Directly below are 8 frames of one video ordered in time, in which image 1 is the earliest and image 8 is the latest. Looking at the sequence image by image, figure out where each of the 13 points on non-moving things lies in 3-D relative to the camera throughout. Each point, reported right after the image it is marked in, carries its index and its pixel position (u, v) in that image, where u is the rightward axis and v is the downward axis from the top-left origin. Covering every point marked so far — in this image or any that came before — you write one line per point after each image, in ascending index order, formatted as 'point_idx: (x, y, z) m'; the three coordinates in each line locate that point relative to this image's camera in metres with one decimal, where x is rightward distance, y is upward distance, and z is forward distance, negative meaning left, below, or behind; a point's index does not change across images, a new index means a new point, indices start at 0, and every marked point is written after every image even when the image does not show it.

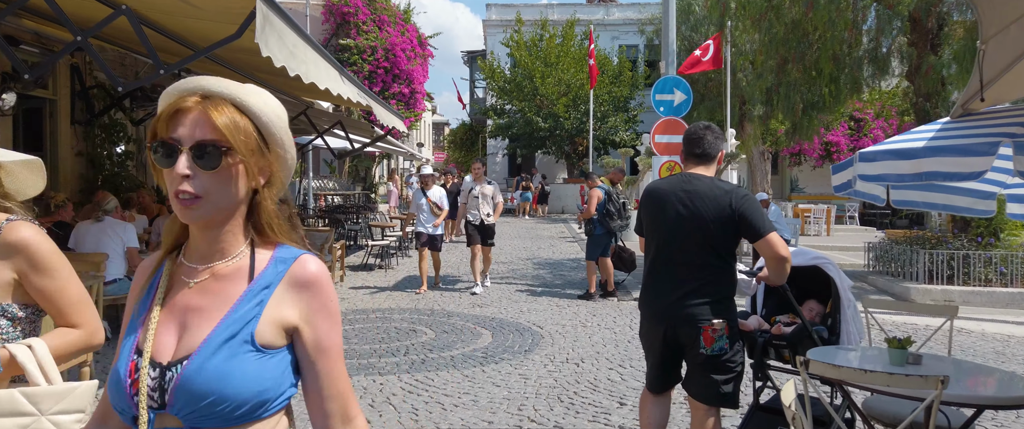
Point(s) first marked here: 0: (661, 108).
0: (+2.2, +1.6, +9.5) m
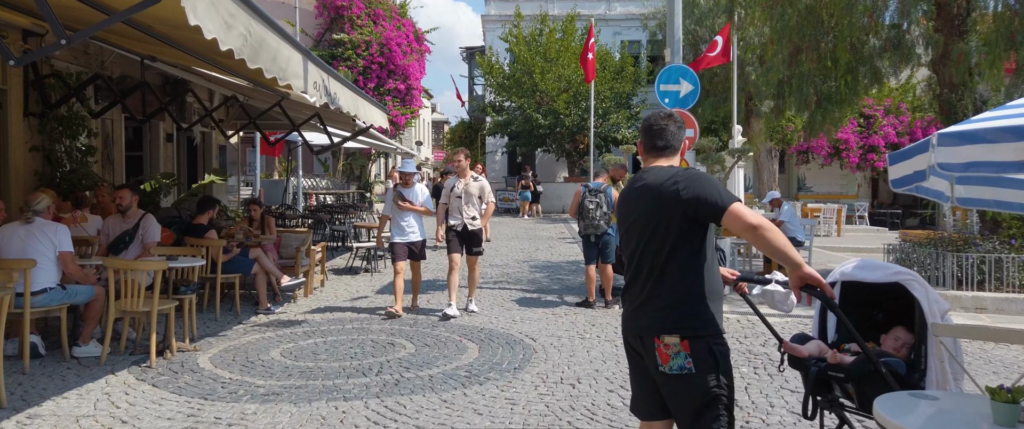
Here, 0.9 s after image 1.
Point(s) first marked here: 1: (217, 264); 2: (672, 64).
0: (+2.1, +1.6, +8.8) m
1: (-3.2, -0.5, +7.0) m
2: (+2.2, +2.0, +8.9) m
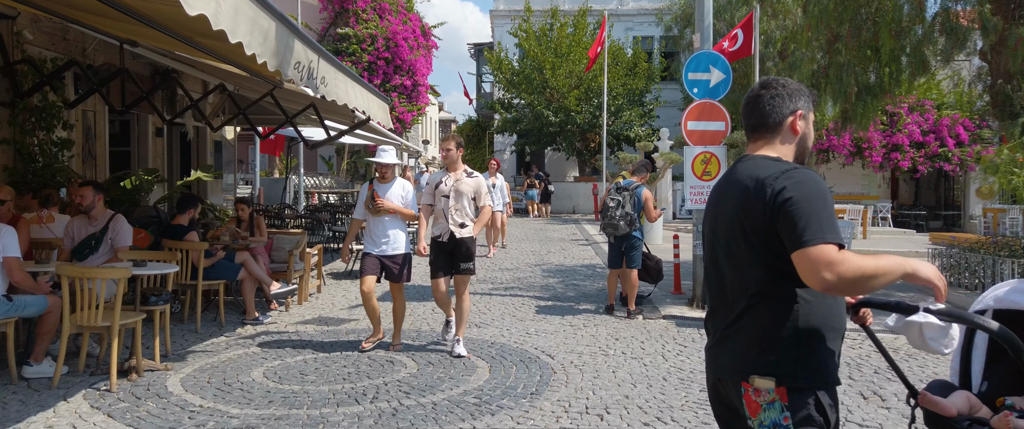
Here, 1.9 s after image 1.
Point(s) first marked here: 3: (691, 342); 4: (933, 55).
0: (+2.2, +1.5, +8.0) m
1: (-3.0, -0.5, +6.3) m
2: (+2.4, +2.0, +8.1) m
3: (+1.8, -1.3, +6.6) m
4: (+5.8, +2.2, +9.0) m
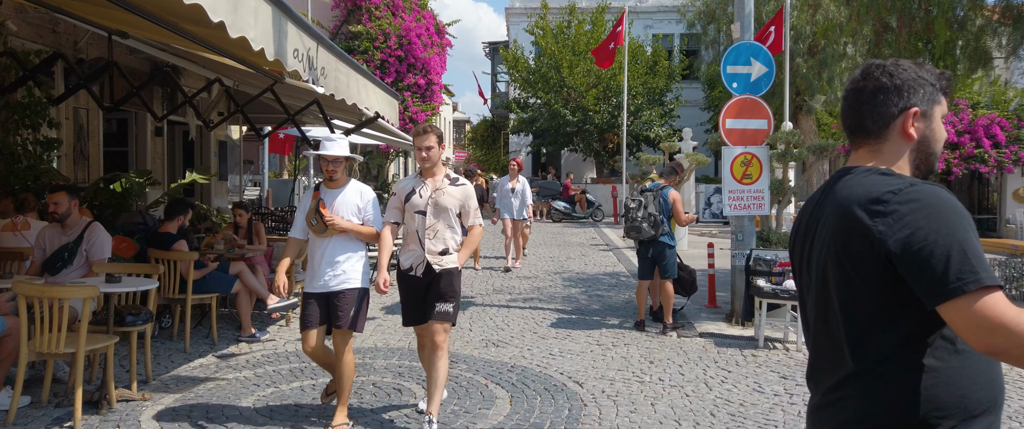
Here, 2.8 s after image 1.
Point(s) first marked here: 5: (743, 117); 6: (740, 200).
0: (+2.5, +1.5, +7.3) m
1: (-2.8, -0.6, +5.7) m
2: (+2.6, +2.0, +7.4) m
3: (+2.0, -1.4, +5.9) m
4: (+6.1, +2.1, +8.2) m
5: (+2.6, +1.1, +7.2) m
6: (+2.5, +0.2, +7.3) m
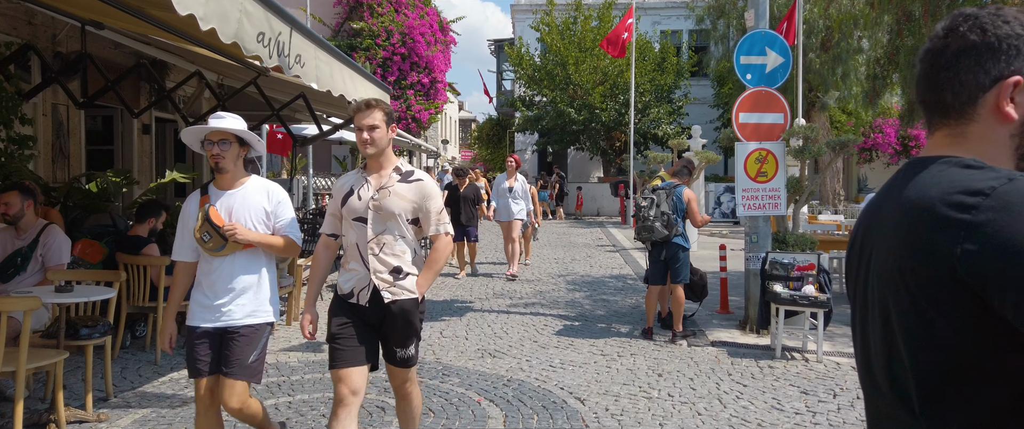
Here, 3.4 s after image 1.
0: (+2.5, +1.5, +6.8) m
1: (-2.9, -0.6, +5.3) m
2: (+2.6, +1.9, +6.9) m
3: (+2.0, -1.4, +5.4) m
4: (+6.0, +2.1, +7.7) m
5: (+2.5, +1.1, +6.8) m
6: (+2.5, +0.2, +6.8) m
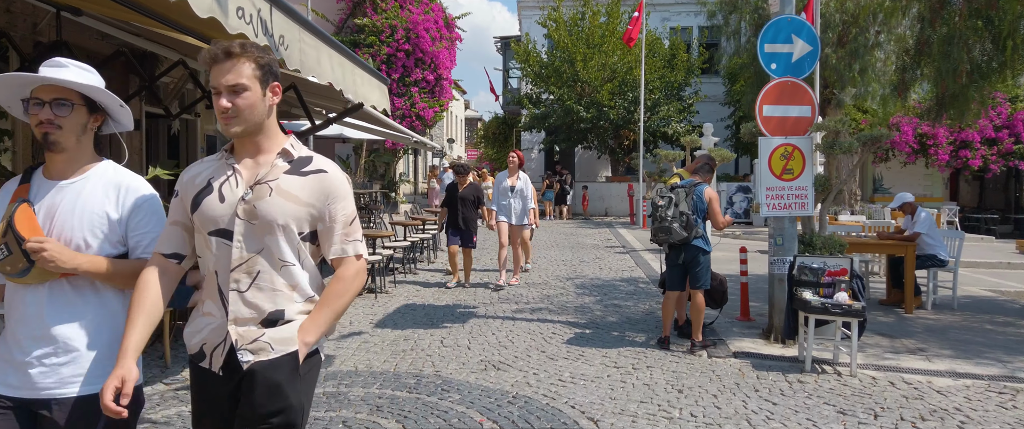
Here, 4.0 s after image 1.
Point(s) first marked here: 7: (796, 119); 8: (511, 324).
0: (+2.5, +1.5, +6.4) m
1: (-2.8, -0.6, +4.9) m
2: (+2.6, +1.9, +6.4) m
3: (+2.0, -1.4, +4.9) m
4: (+6.1, +2.1, +7.2) m
5: (+2.6, +1.1, +6.3) m
6: (+2.6, +0.2, +6.3) m
7: (+2.7, +0.9, +6.3) m
8: (0.0, -1.2, +7.0) m
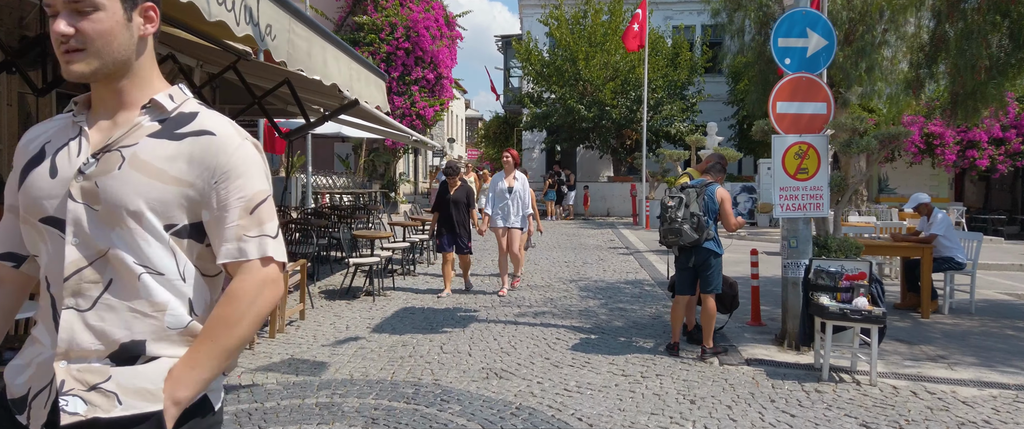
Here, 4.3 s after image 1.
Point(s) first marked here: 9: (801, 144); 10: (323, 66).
0: (+2.6, +1.4, +6.1) m
1: (-2.8, -0.6, +4.6) m
2: (+2.7, +1.9, +6.2) m
3: (+2.0, -1.4, +4.7) m
4: (+6.1, +2.1, +6.9) m
5: (+2.6, +1.1, +6.0) m
6: (+2.6, +0.1, +6.0) m
7: (+2.7, +0.9, +6.0) m
8: (0.0, -1.2, +6.8) m
9: (+2.7, +0.7, +6.0) m
10: (-1.4, +1.1, +4.8) m
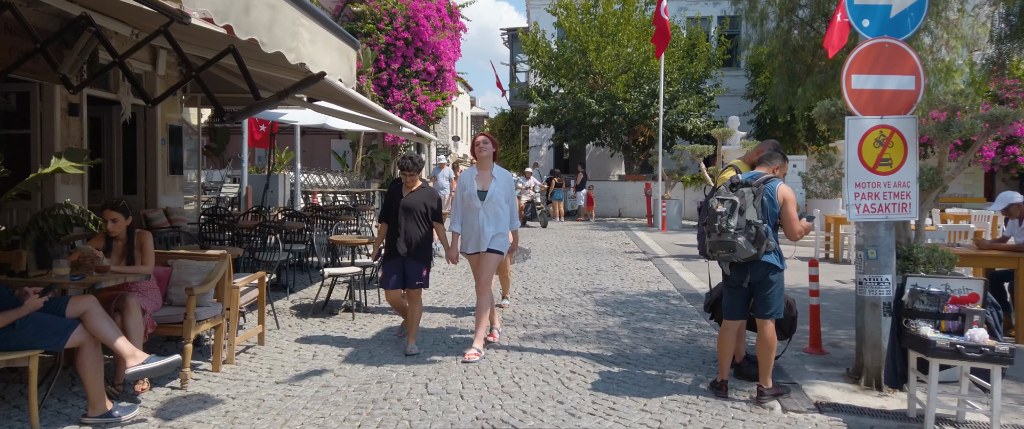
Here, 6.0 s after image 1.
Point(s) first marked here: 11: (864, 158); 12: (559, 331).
0: (+2.6, +1.4, +4.8) m
1: (-2.8, -0.6, +3.4) m
2: (+2.7, +1.9, +4.9) m
3: (+2.1, -1.4, +3.4) m
4: (+6.2, +2.1, +5.6) m
5: (+2.7, +1.0, +4.7) m
6: (+2.6, +0.1, +4.8) m
7: (+2.8, +0.9, +4.7) m
8: (+0.1, -1.2, +5.5) m
9: (+2.7, +0.6, +4.7) m
10: (-1.3, +1.1, +3.5) m
11: (+2.6, +0.4, +4.8) m
12: (+0.5, -1.1, +6.5) m
